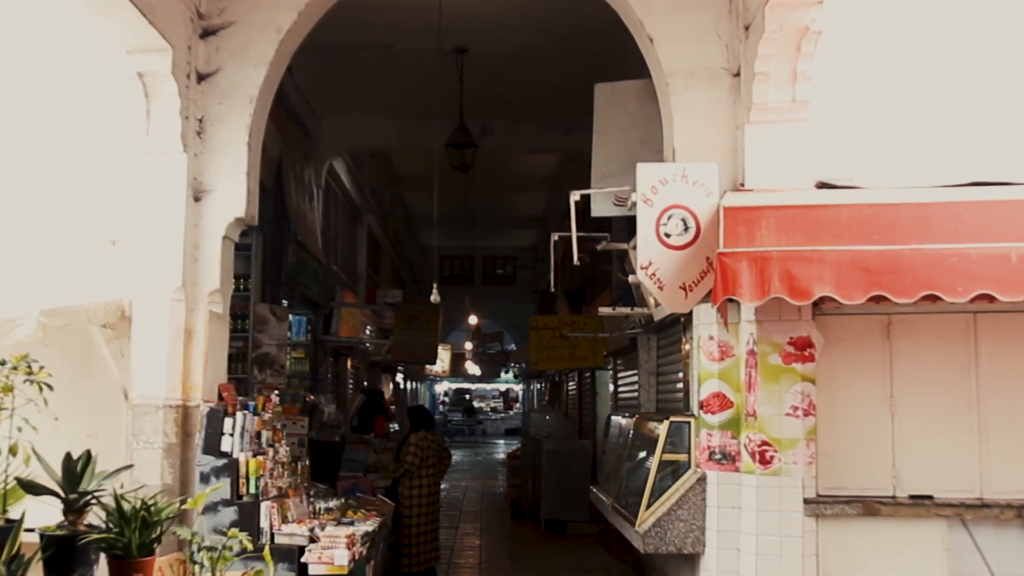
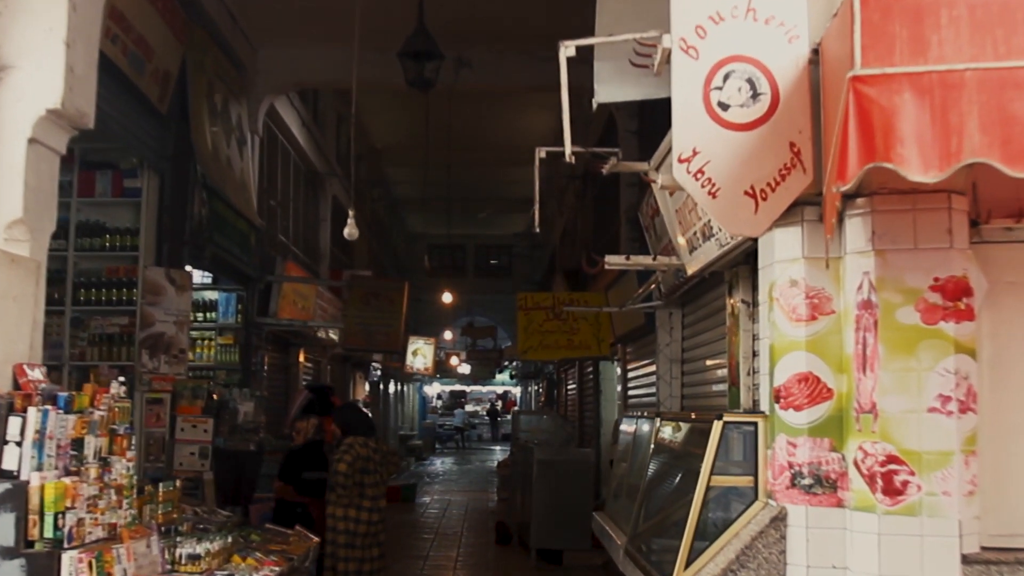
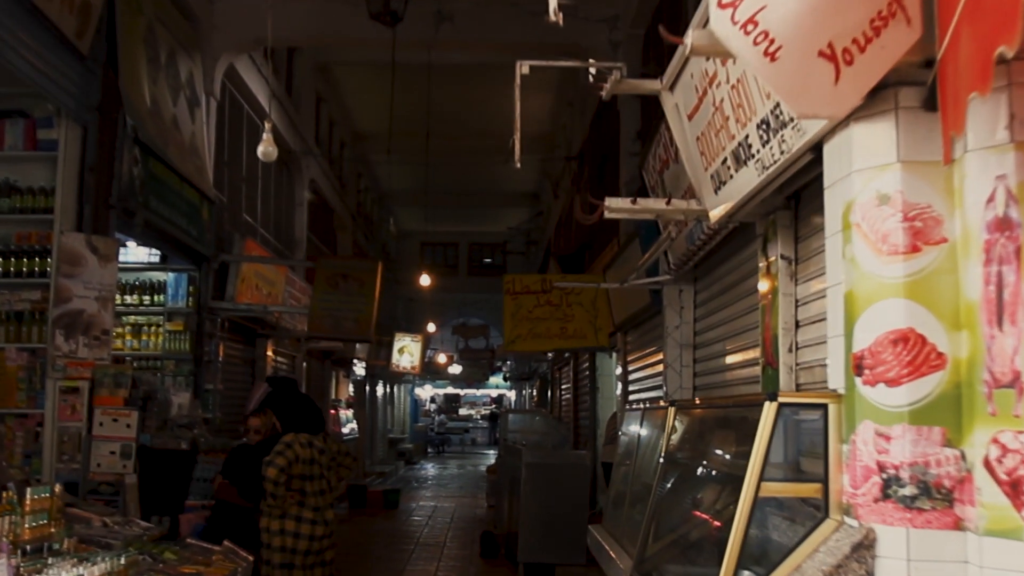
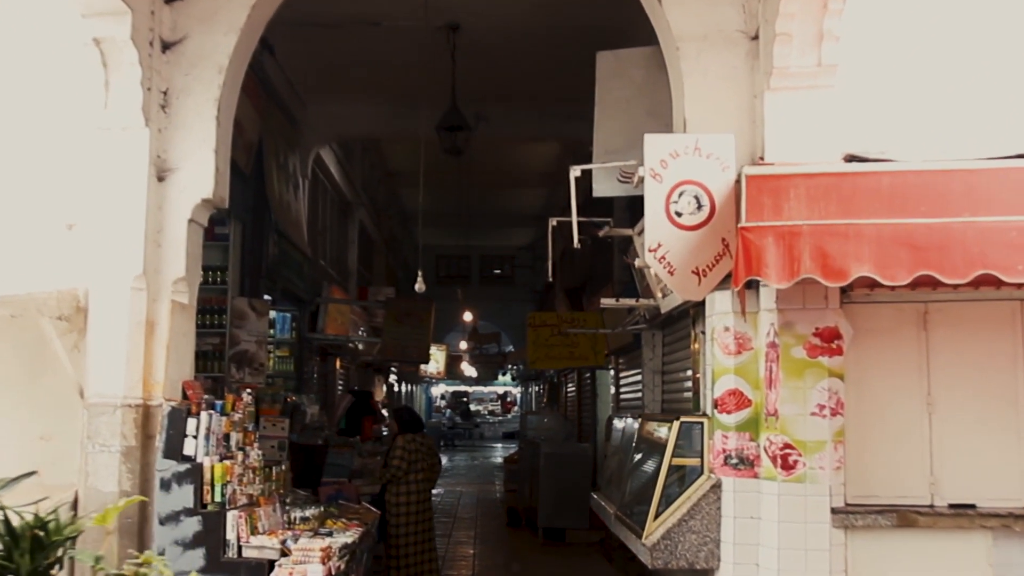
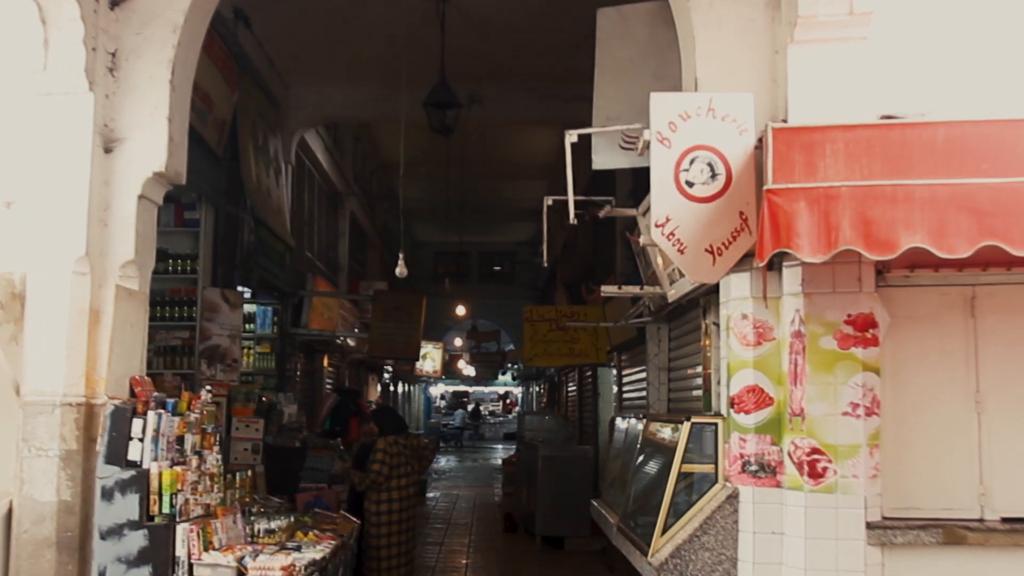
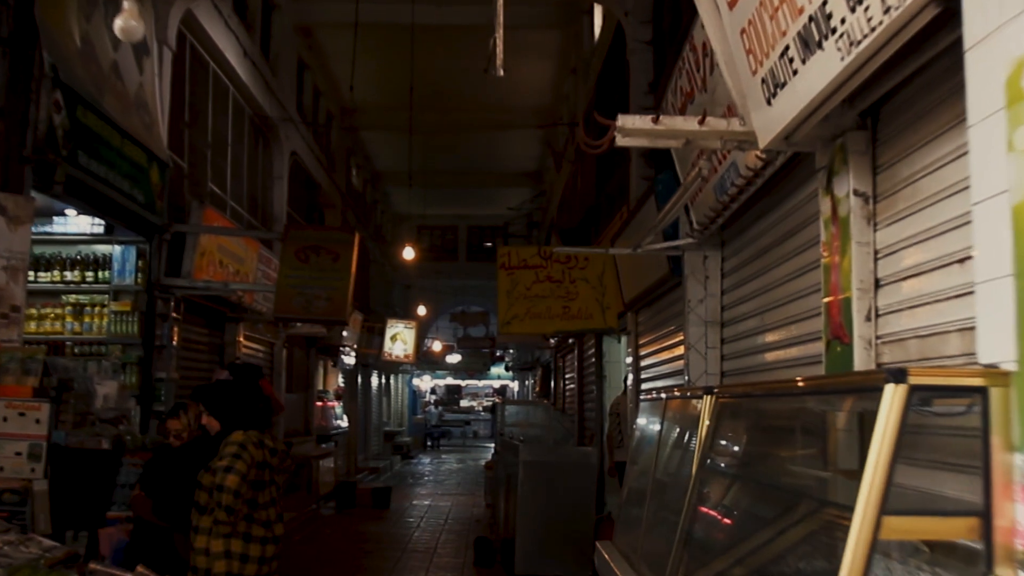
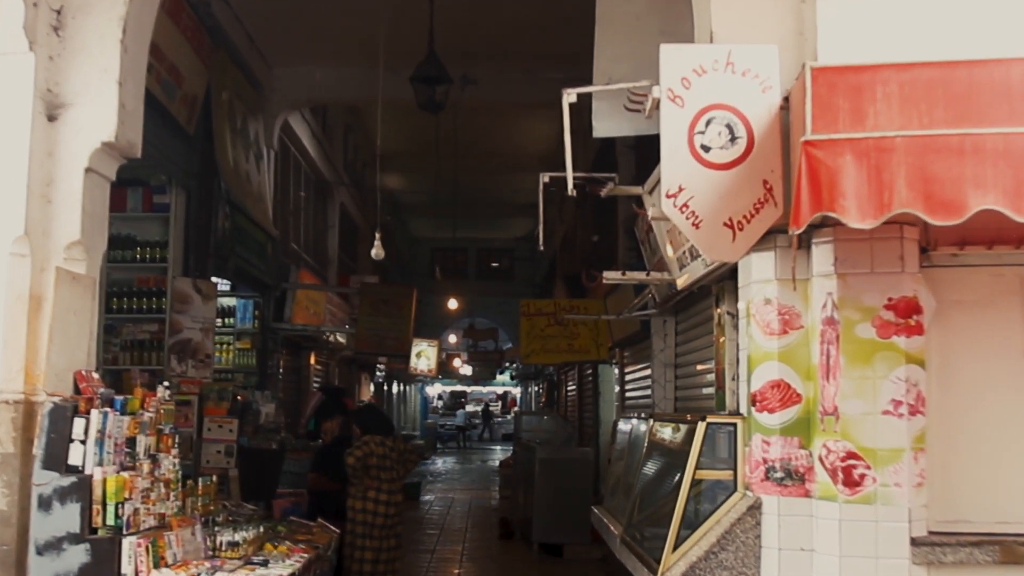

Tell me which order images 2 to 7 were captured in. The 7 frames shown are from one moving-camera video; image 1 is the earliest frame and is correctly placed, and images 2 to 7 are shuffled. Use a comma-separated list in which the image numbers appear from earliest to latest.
4, 5, 7, 2, 3, 6
